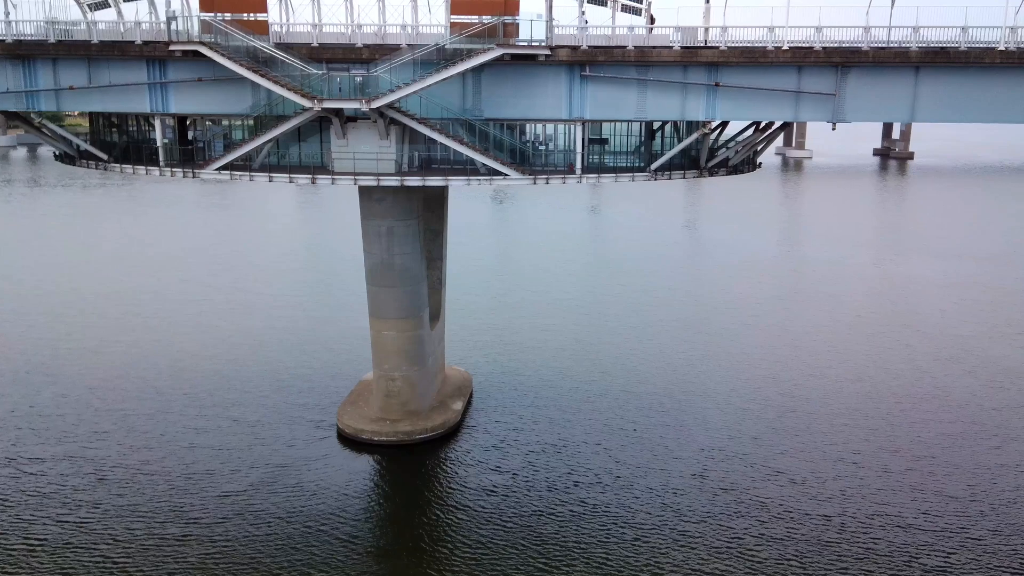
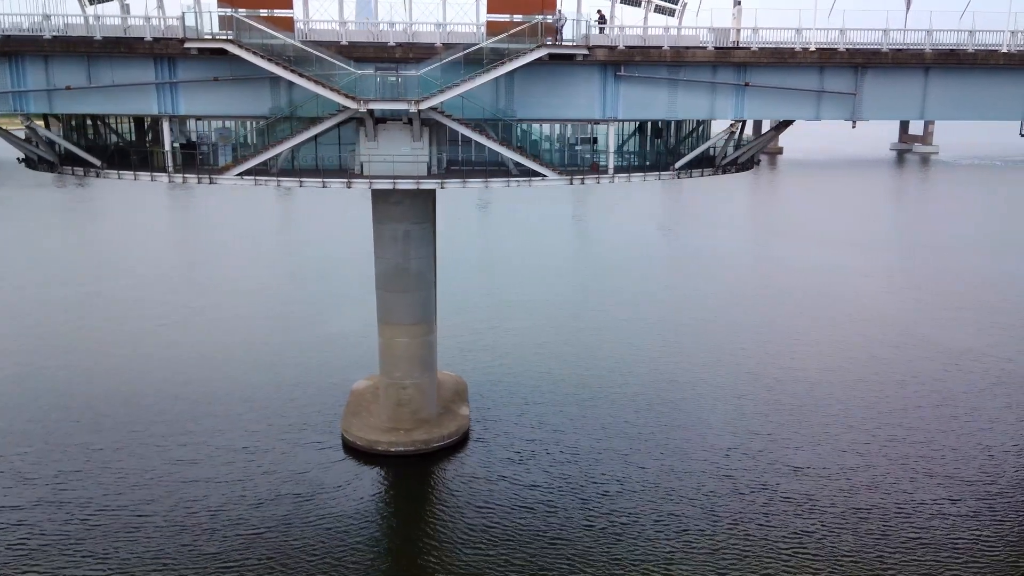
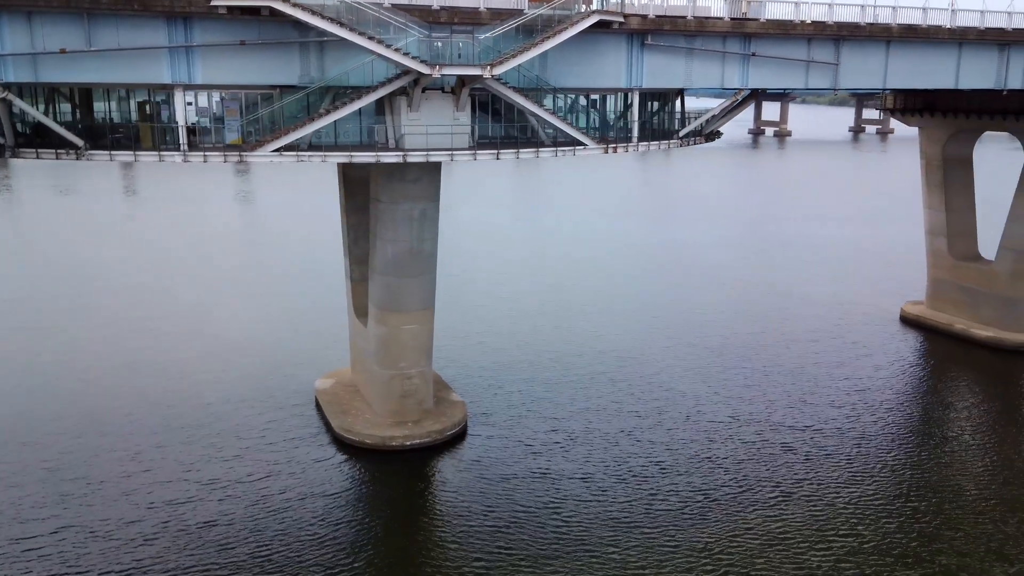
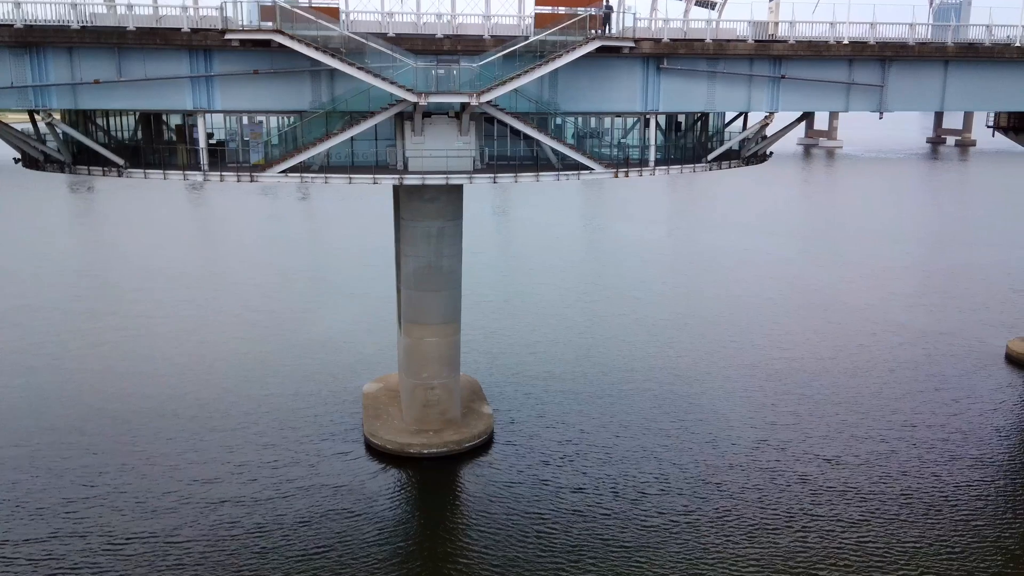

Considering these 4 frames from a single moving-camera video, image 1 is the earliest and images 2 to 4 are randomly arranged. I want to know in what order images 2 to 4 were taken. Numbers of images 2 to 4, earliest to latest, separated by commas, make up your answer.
2, 4, 3
